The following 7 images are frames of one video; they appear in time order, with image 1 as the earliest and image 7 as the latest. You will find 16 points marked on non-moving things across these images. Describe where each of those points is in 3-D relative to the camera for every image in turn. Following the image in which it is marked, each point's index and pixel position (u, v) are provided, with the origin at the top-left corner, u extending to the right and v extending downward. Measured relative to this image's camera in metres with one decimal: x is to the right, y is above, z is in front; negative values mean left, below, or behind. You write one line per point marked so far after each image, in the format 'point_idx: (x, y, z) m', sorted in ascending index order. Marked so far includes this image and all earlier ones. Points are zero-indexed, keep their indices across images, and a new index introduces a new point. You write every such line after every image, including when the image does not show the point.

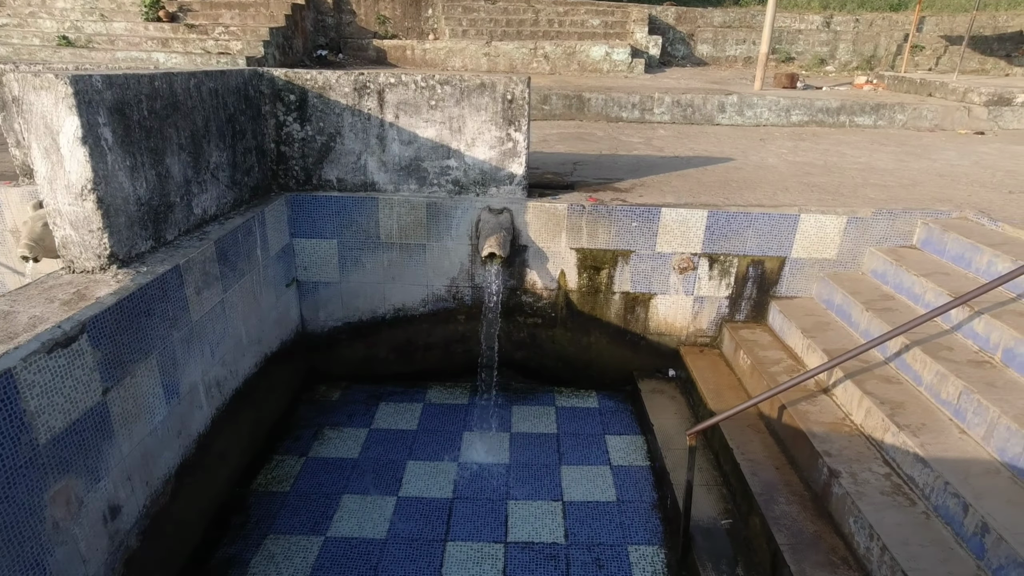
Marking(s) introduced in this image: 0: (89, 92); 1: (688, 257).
0: (-1.6, +0.7, +2.2) m
1: (+1.2, +0.2, +3.8) m
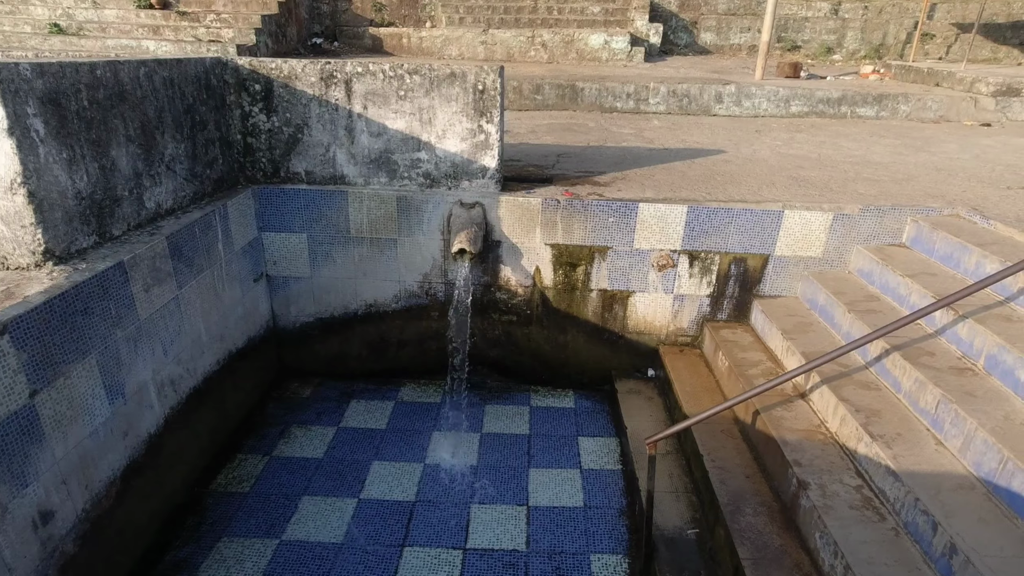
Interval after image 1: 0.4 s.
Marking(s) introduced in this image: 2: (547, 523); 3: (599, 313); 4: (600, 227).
0: (-1.8, +0.8, +2.1) m
1: (+1.0, +0.2, +3.7) m
2: (+0.2, -1.2, +3.0) m
3: (+0.6, -0.2, +3.9) m
4: (+0.6, +0.4, +3.6) m
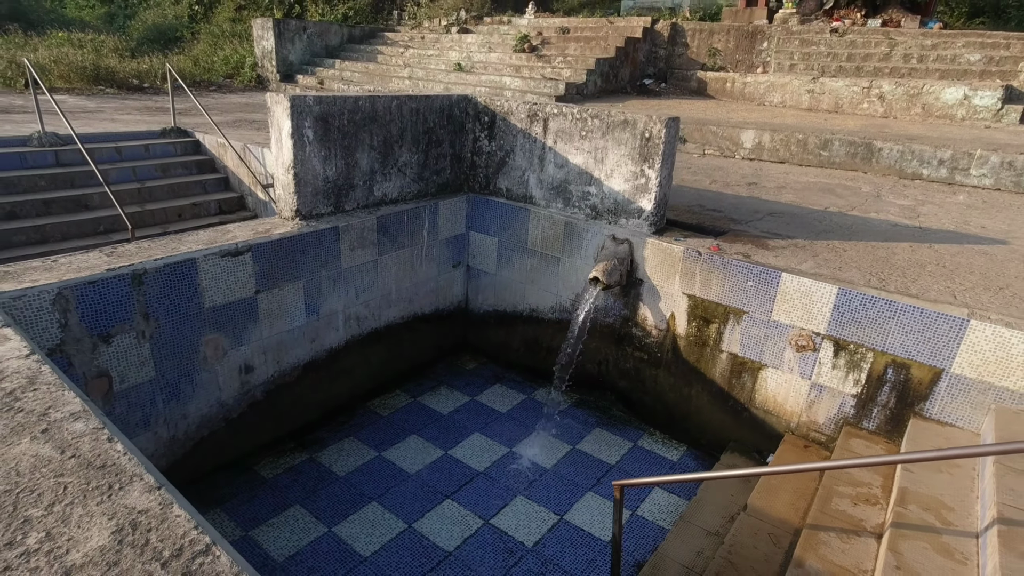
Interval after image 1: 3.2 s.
0: (-1.3, +1.1, +3.5) m
1: (+1.7, -0.3, +3.3) m
2: (+0.3, -1.3, +3.1) m
3: (+1.3, -0.6, +3.7) m
4: (+1.3, 0.0, +3.5) m
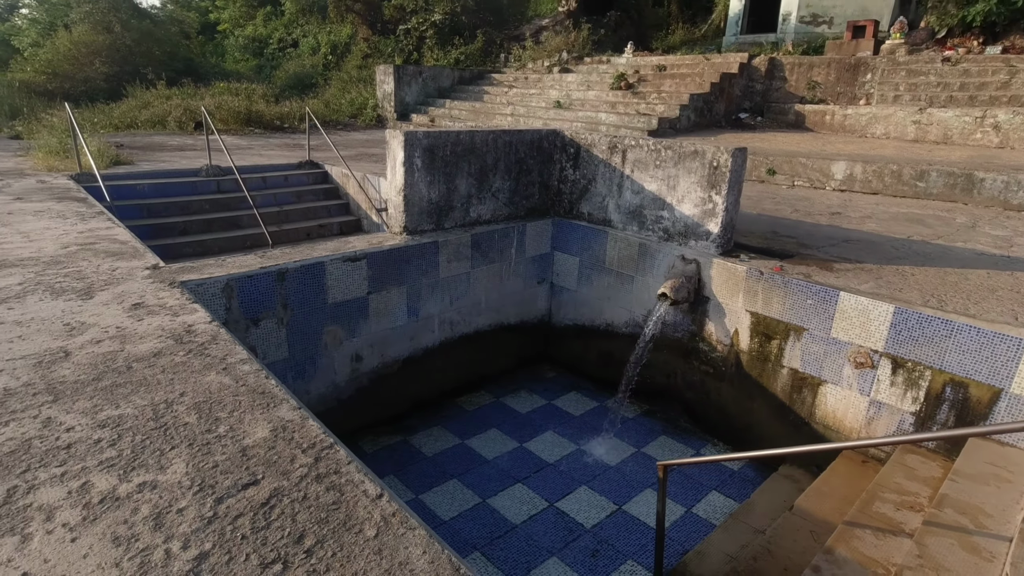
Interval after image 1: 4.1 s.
0: (-0.7, +1.1, +4.2) m
1: (+2.1, -0.4, +3.4) m
2: (+0.6, -1.4, +3.5) m
3: (+1.8, -0.7, +3.9) m
4: (+1.8, -0.1, +3.7) m
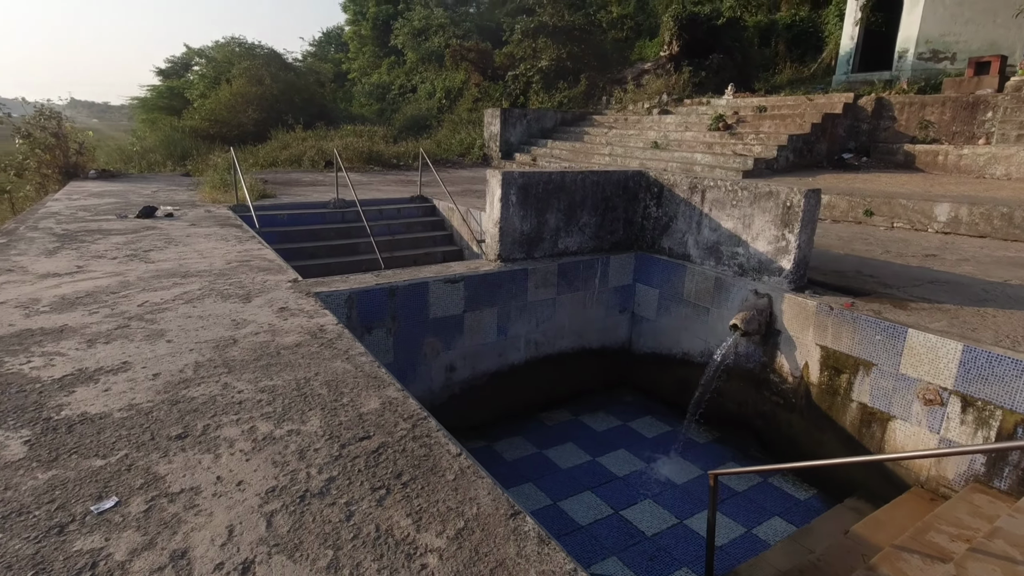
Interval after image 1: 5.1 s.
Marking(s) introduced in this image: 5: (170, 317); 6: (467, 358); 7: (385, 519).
0: (0.0, +0.9, +4.8) m
1: (+2.5, -0.6, +3.5) m
2: (+1.1, -1.6, +3.7) m
3: (+2.3, -0.9, +3.9) m
4: (+2.3, -0.3, +3.8) m
5: (-2.0, -0.2, +3.4) m
6: (-0.4, -0.6, +4.8) m
7: (-0.4, -0.7, +1.8) m
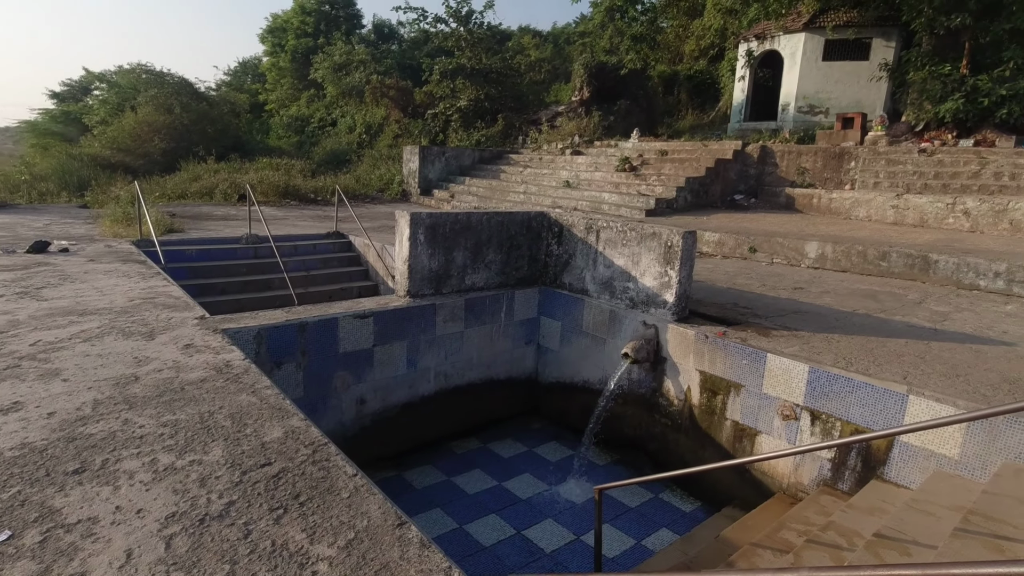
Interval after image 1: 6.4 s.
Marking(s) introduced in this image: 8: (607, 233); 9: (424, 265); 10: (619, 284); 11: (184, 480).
0: (-0.8, +0.6, +5.0) m
1: (+1.9, -0.8, +4.0) m
2: (+0.4, -1.8, +4.0) m
3: (+1.7, -1.2, +4.4) m
4: (+1.6, -0.6, +4.3) m
5: (-2.6, -0.4, +3.4) m
6: (-1.1, -0.9, +4.9) m
7: (-0.8, -0.8, +1.9) m
8: (+0.9, +0.5, +5.3) m
9: (-0.8, +0.2, +5.2) m
10: (+1.0, 0.0, +5.2) m
11: (-1.2, -0.7, +2.2) m
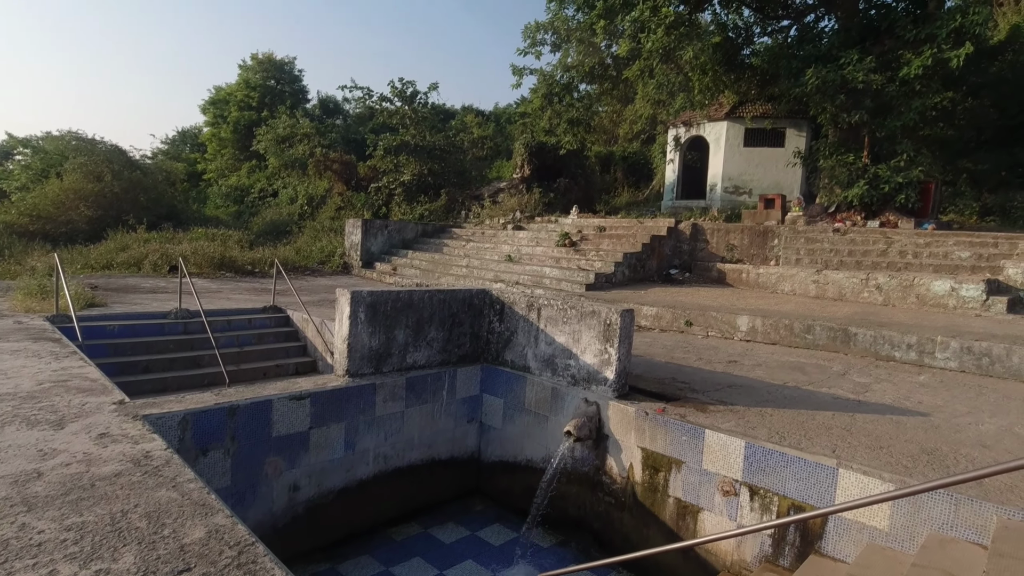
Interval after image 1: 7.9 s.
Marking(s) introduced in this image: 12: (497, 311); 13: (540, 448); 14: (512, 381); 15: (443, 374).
0: (-1.3, -0.1, +5.0) m
1: (+1.5, -1.3, +4.1) m
2: (+0.1, -2.3, +3.8) m
3: (+1.2, -1.7, +4.4) m
4: (+1.2, -1.1, +4.3) m
5: (-2.9, -0.8, +3.0) m
6: (-1.6, -1.5, +4.7) m
7: (-0.9, -1.1, +1.7) m
8: (+0.3, -0.2, +5.4) m
9: (-1.3, -0.5, +5.1) m
10: (+0.4, -0.6, +5.3) m
11: (-1.4, -1.0, +2.0) m
12: (-0.1, -0.2, +5.8) m
13: (+0.3, -1.5, +5.4) m
14: (0.0, -0.9, +5.6) m
15: (-0.6, -0.8, +5.5) m
